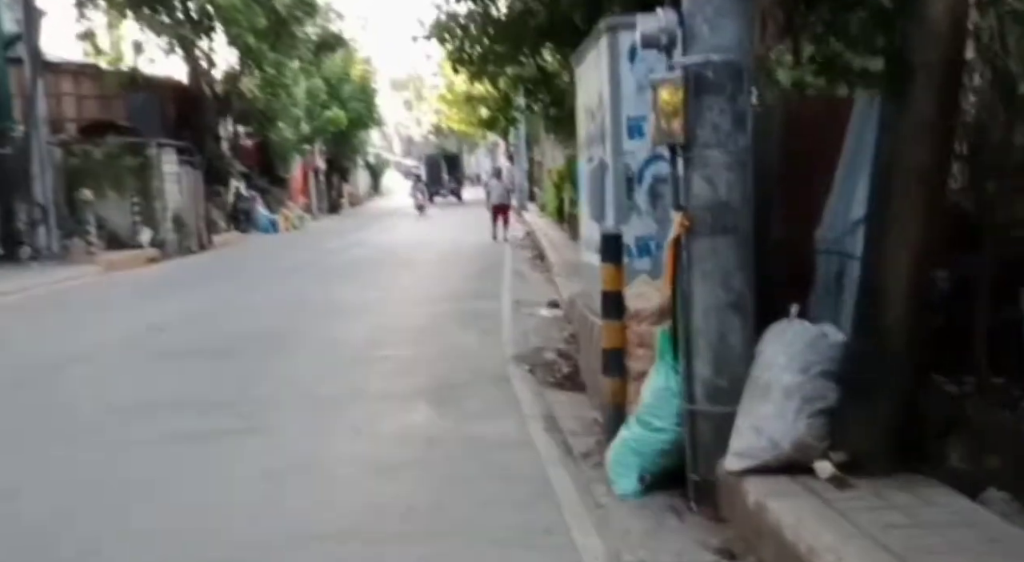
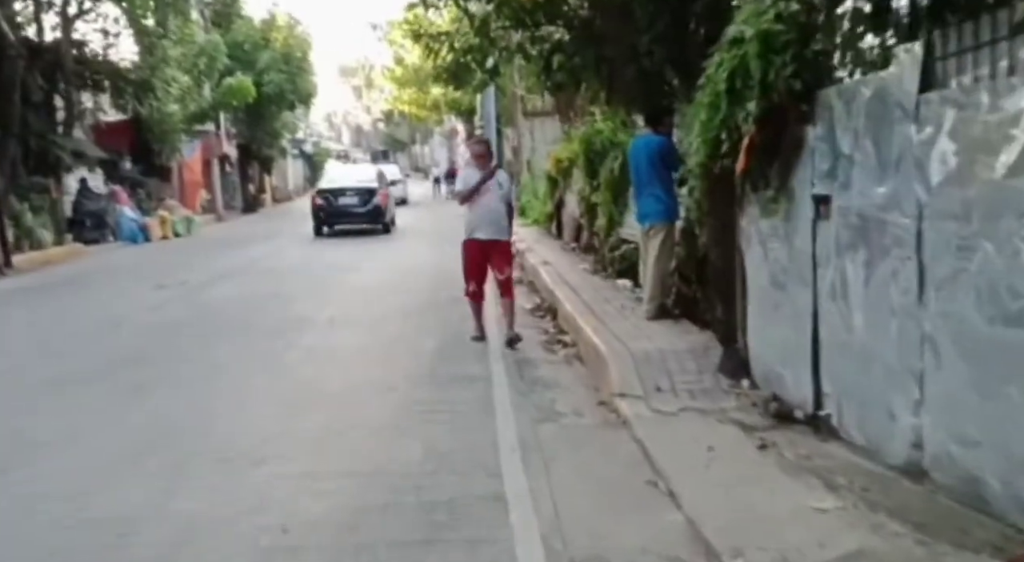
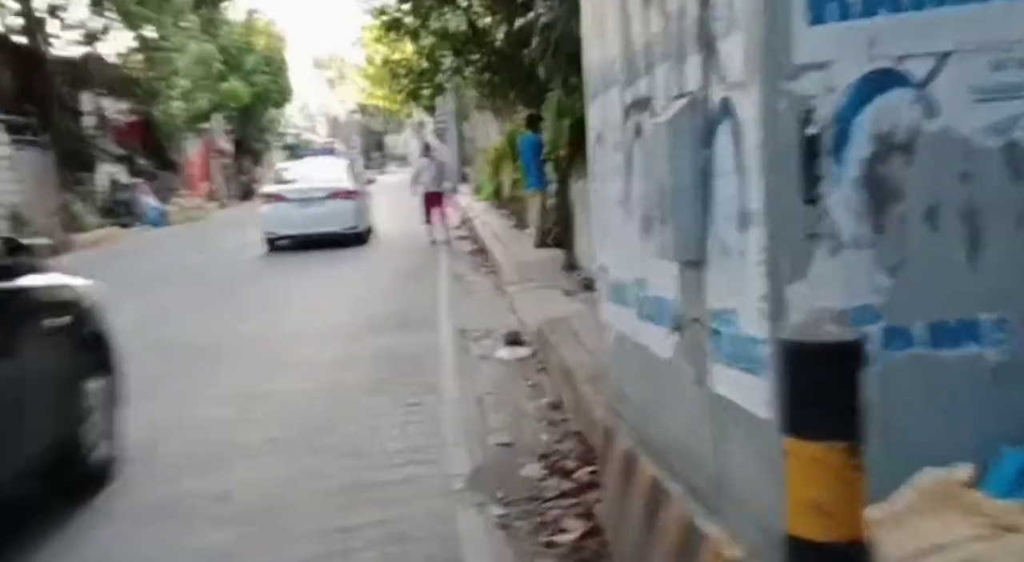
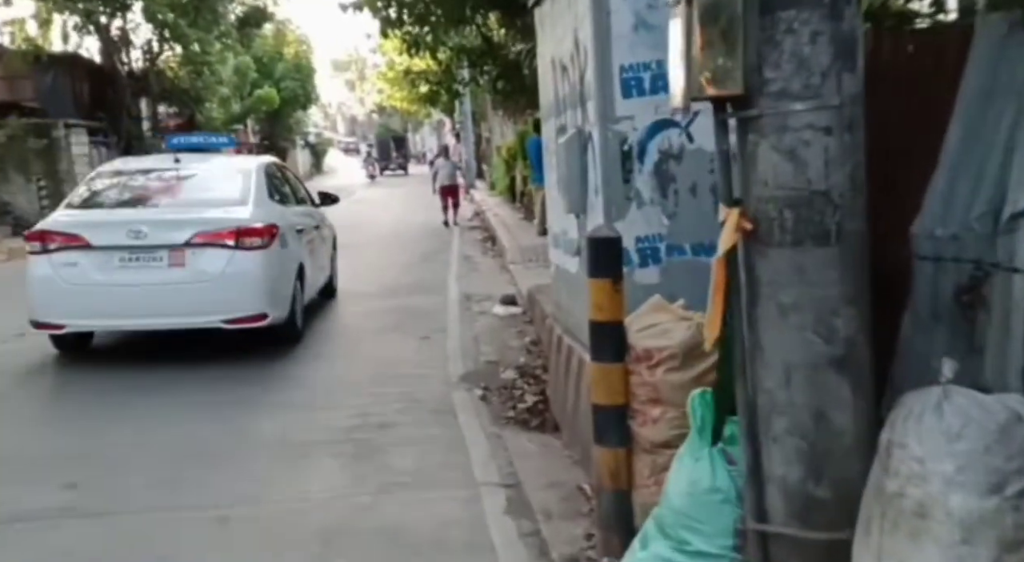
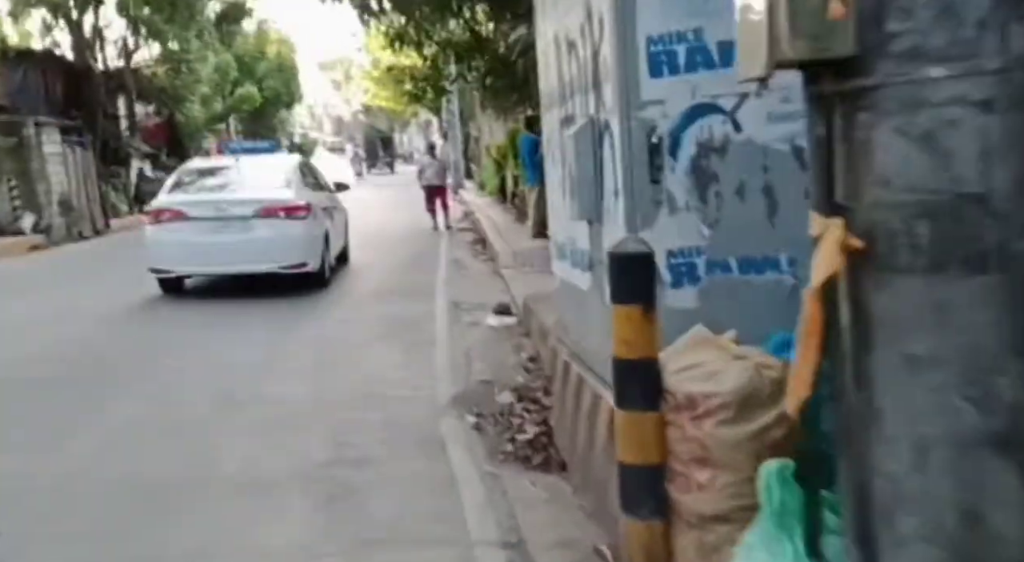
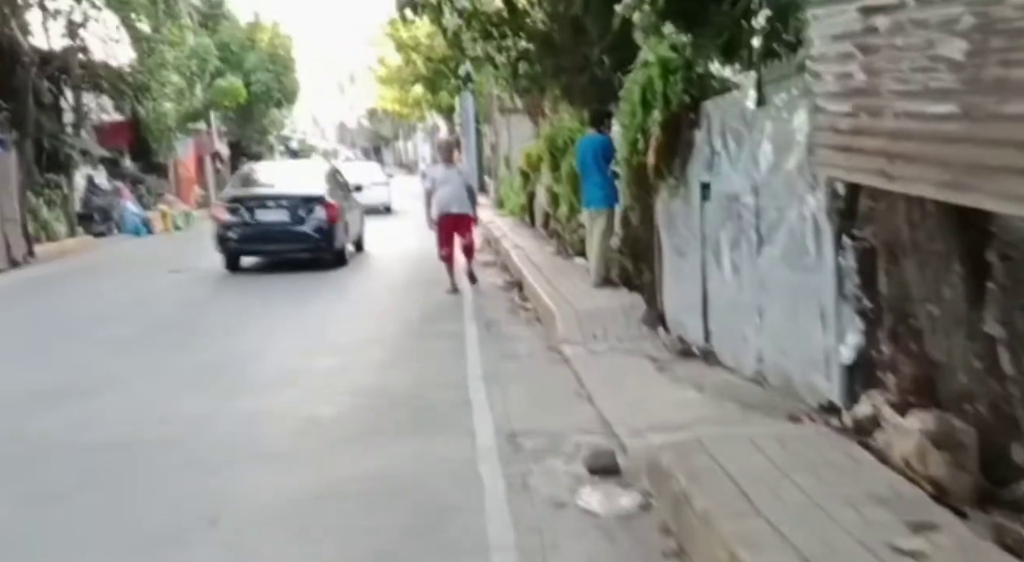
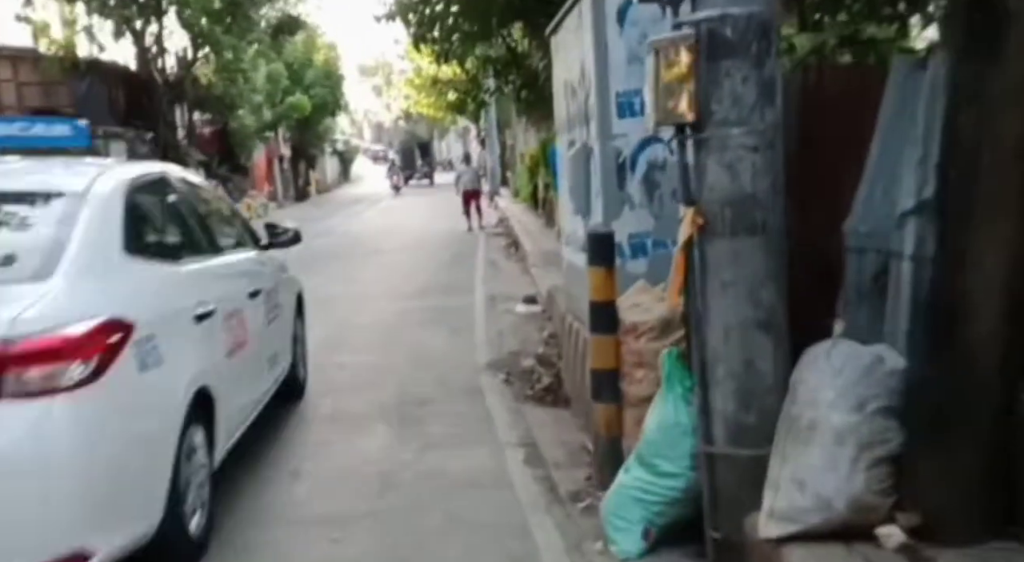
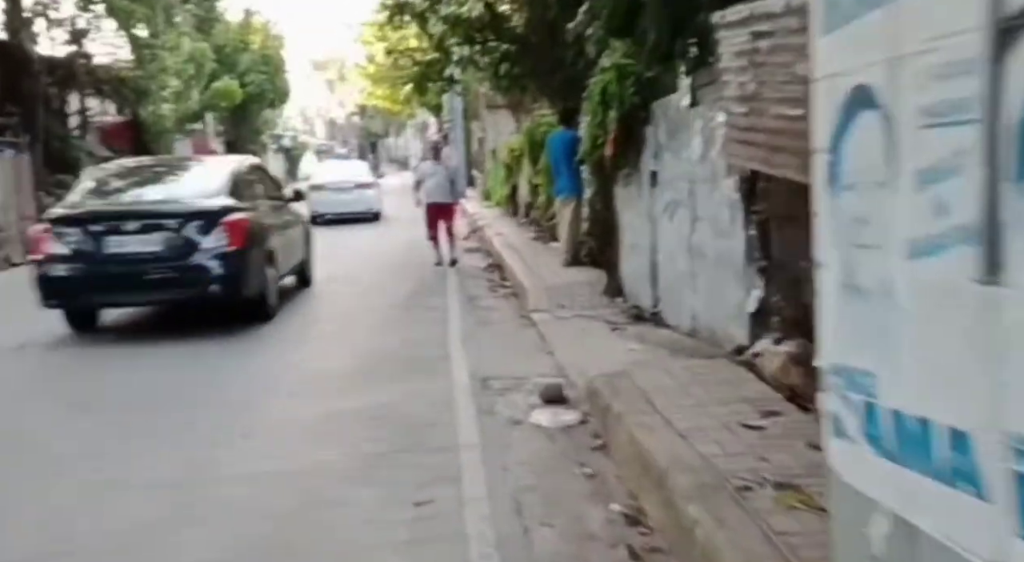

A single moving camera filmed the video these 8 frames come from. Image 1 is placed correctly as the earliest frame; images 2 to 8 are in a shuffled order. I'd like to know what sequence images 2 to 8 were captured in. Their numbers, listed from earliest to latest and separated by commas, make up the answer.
7, 4, 5, 3, 8, 6, 2
